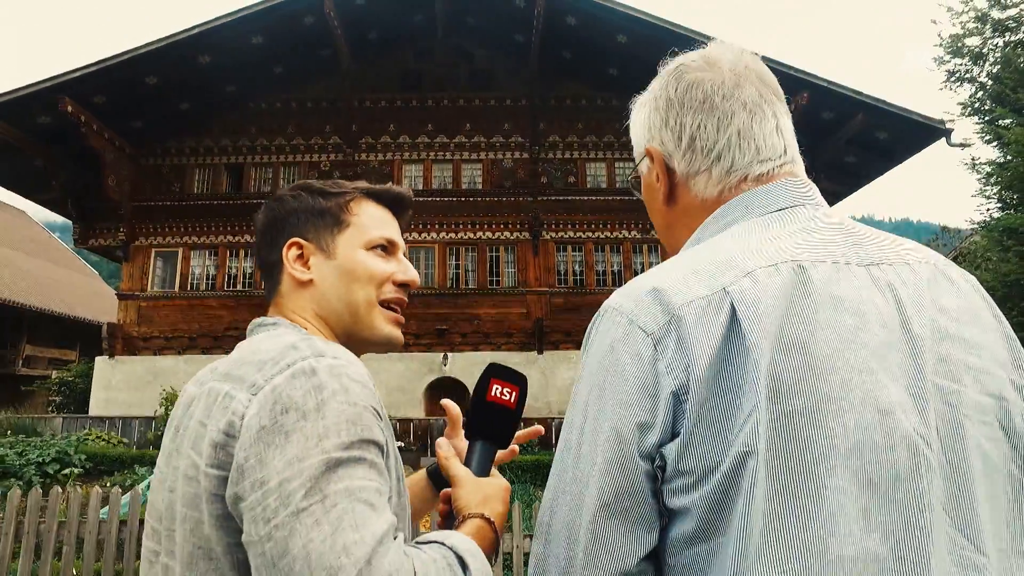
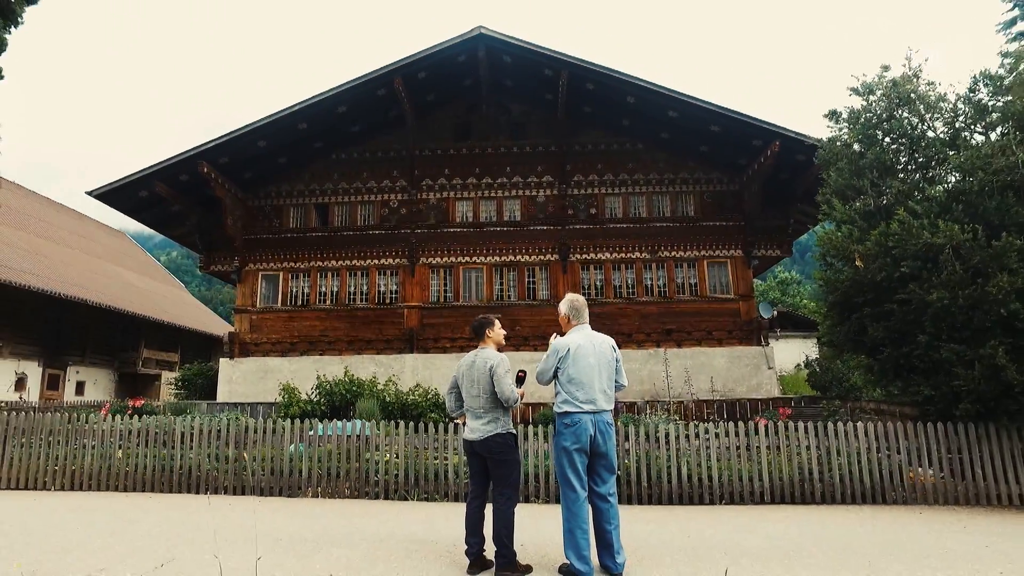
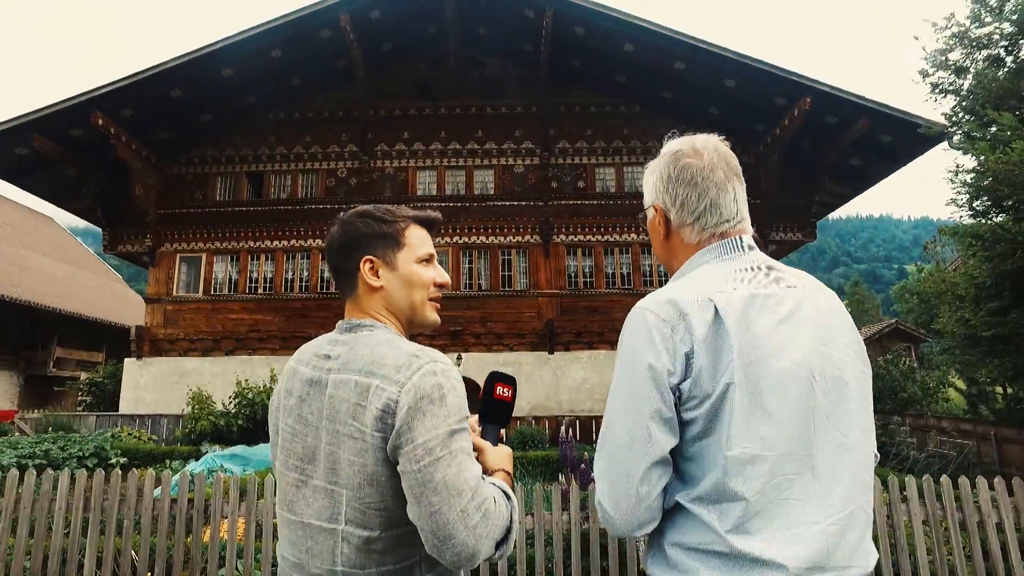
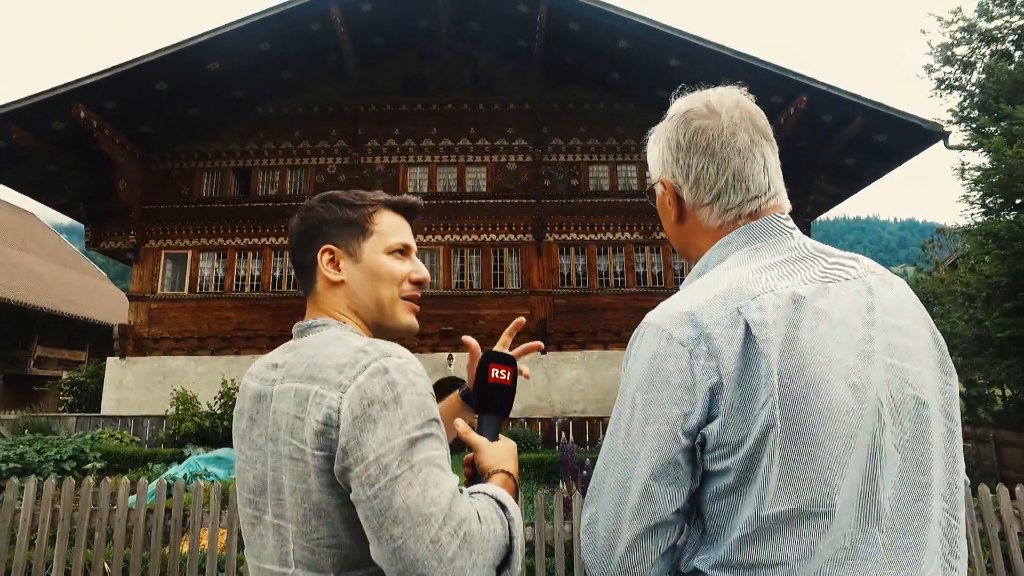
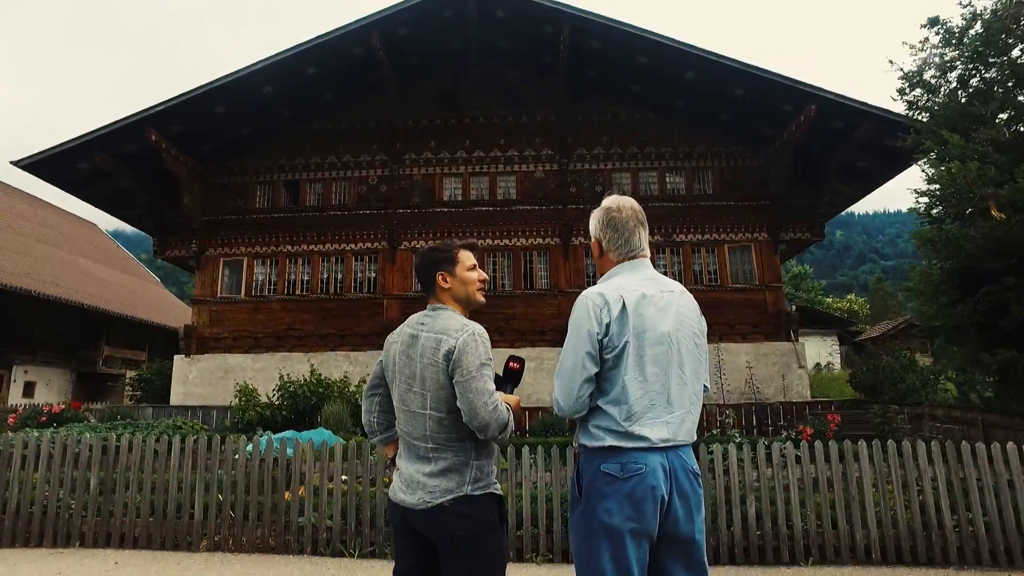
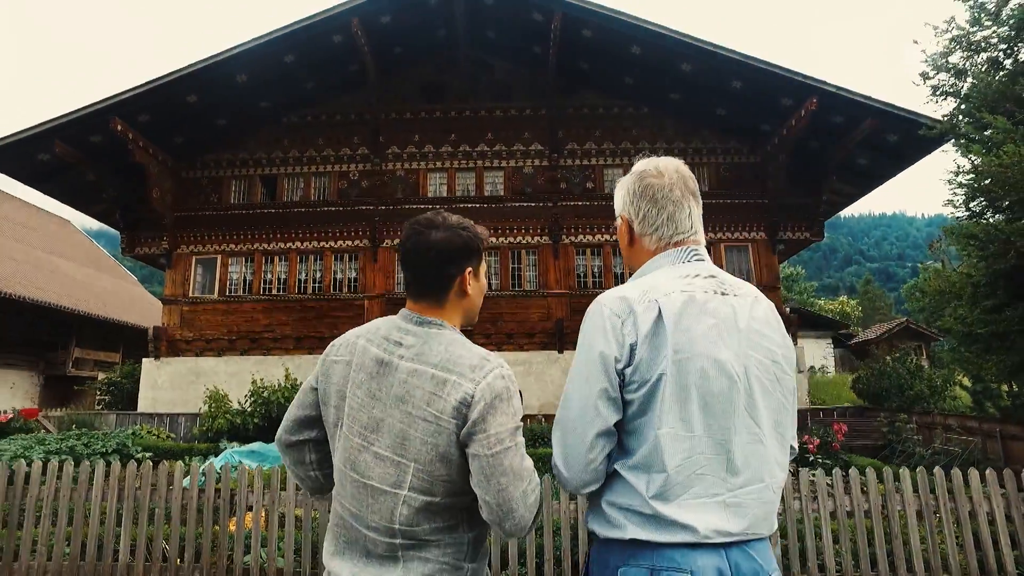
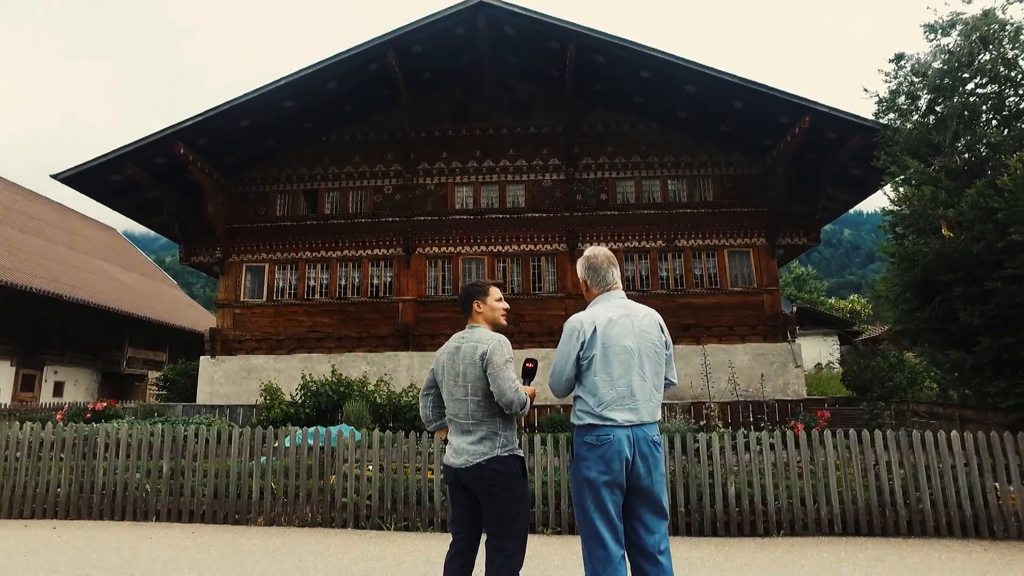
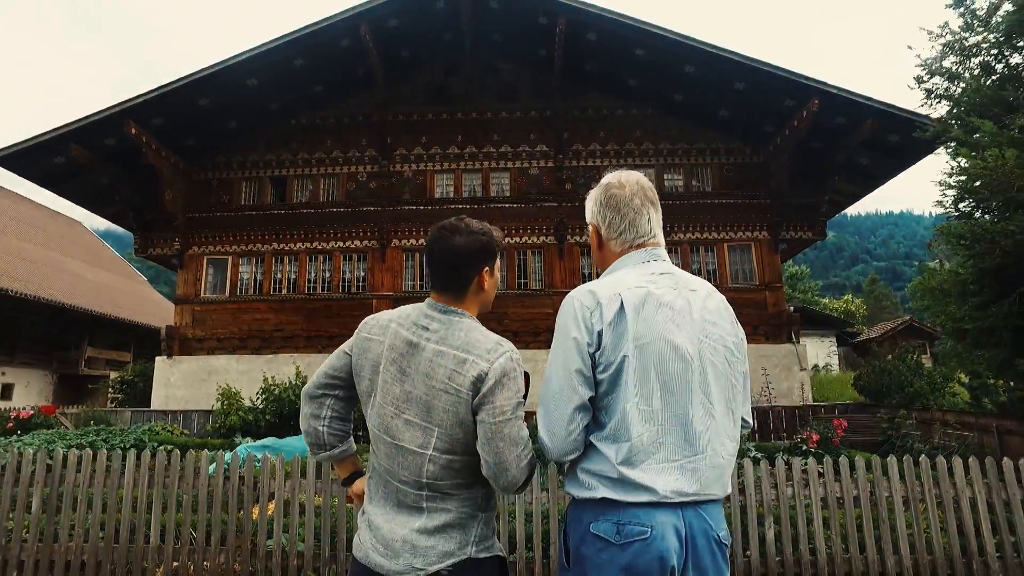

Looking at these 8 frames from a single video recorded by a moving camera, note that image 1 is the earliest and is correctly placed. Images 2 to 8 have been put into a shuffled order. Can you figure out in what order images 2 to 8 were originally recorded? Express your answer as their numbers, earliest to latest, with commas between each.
4, 3, 6, 8, 5, 7, 2
